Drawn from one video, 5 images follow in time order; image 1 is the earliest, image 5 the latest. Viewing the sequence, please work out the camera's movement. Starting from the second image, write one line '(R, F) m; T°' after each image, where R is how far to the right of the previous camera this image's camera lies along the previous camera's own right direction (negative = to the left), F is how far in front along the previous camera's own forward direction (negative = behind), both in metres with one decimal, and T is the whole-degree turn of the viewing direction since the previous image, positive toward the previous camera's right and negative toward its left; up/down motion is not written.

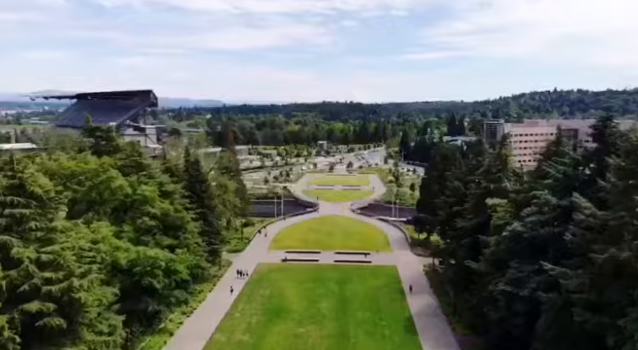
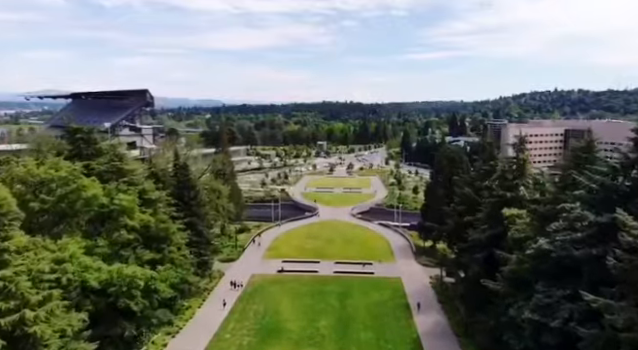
(+0.1, +2.6) m; 0°
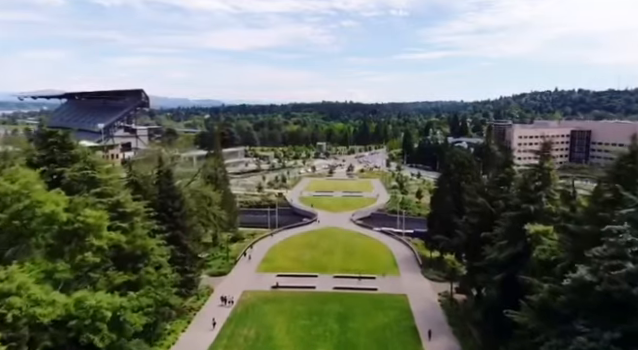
(+0.1, +3.0) m; 0°
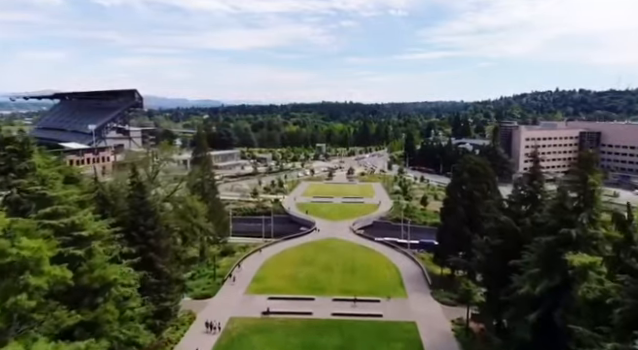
(+0.2, +3.9) m; 0°
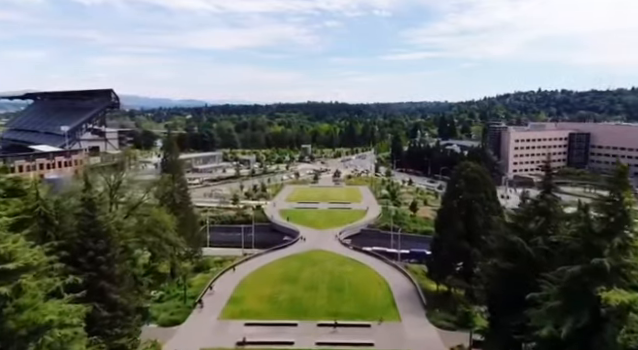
(+0.2, +3.3) m; +2°
